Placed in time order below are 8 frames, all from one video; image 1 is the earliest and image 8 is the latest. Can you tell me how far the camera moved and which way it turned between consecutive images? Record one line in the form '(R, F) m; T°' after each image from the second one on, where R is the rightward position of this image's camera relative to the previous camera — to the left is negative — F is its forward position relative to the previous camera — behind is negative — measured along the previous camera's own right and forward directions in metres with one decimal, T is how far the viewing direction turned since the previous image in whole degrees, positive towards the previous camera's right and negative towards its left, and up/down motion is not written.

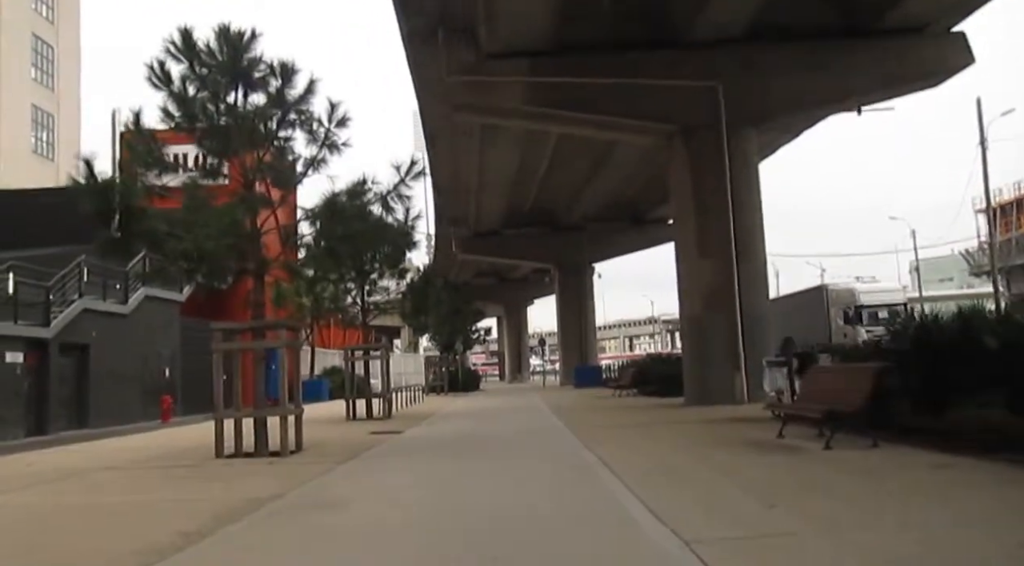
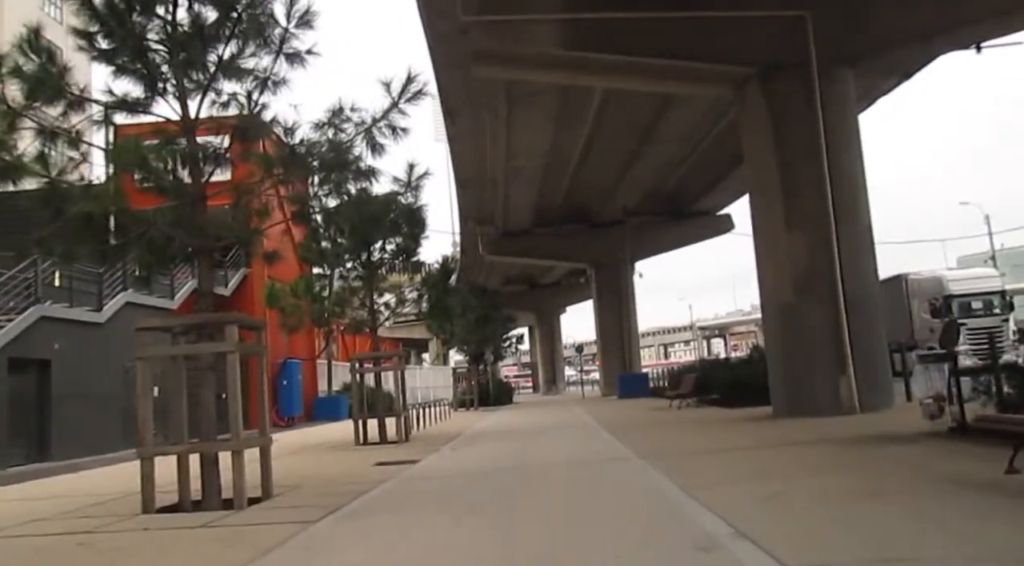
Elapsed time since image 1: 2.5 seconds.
(-0.2, +3.8) m; -2°
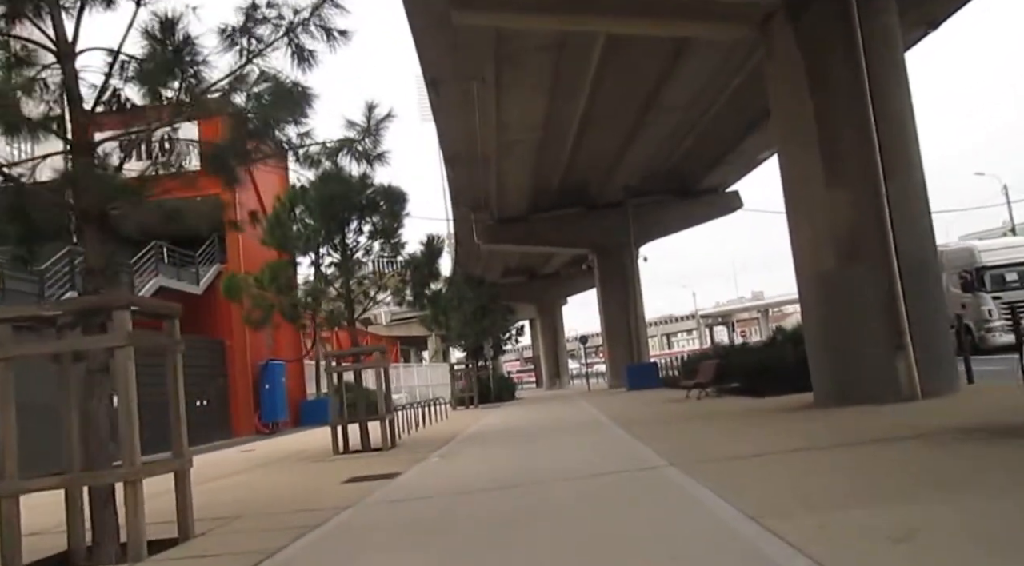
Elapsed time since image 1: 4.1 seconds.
(+0.1, +2.3) m; 0°
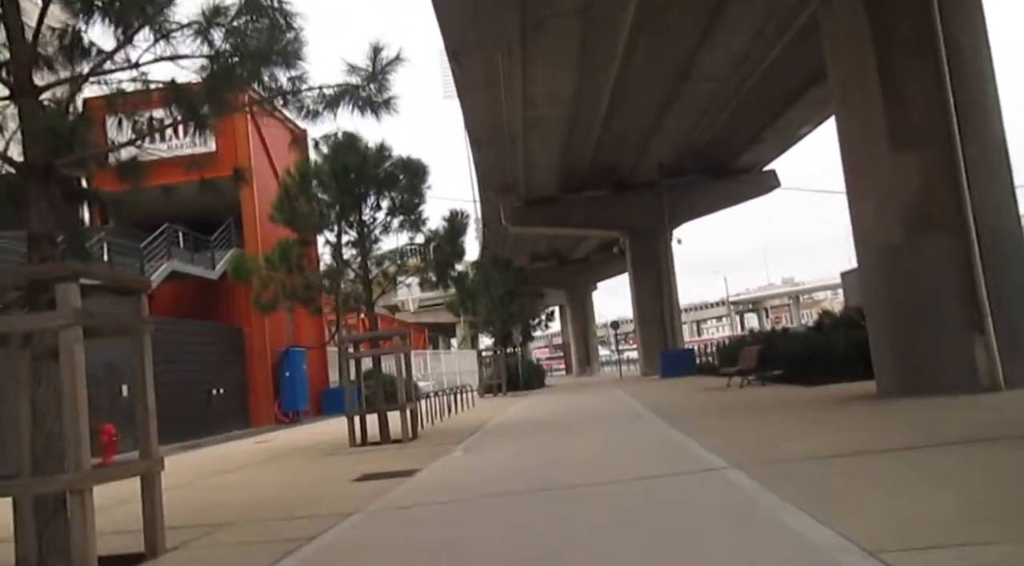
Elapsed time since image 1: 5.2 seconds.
(0.0, +1.2) m; -2°
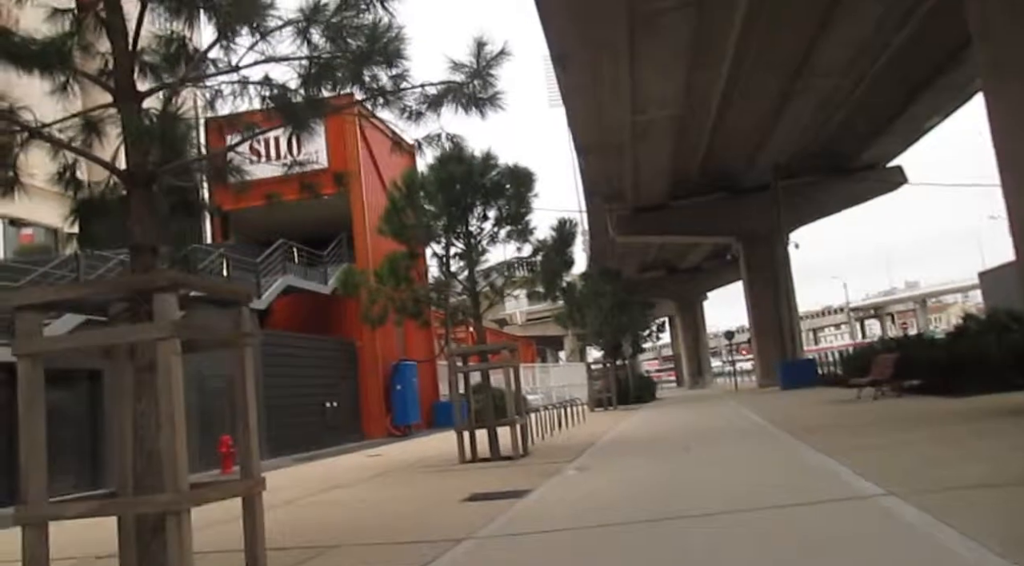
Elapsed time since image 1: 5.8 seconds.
(-0.1, +0.5) m; -7°
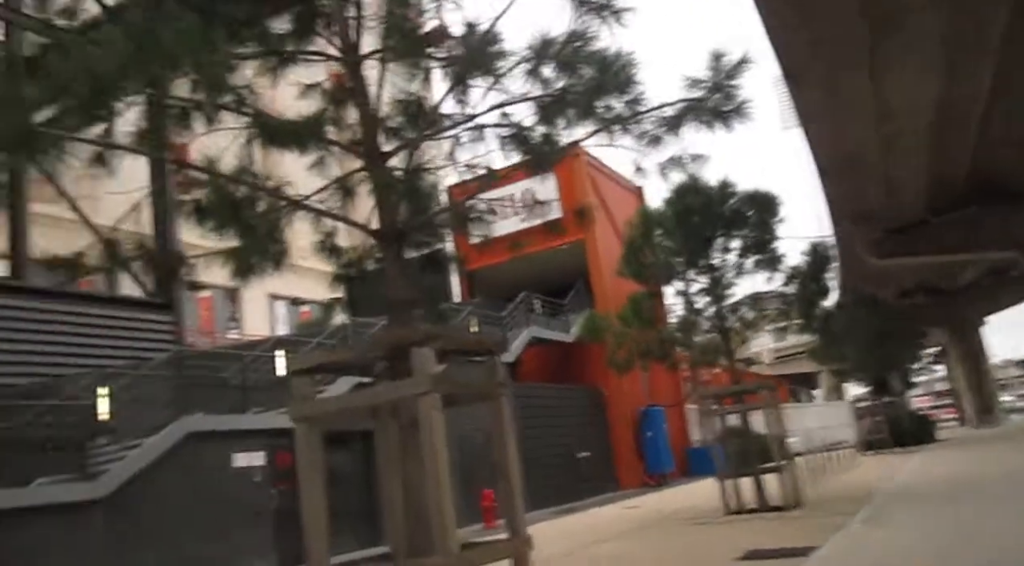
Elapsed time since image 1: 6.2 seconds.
(-0.2, +0.4) m; -16°
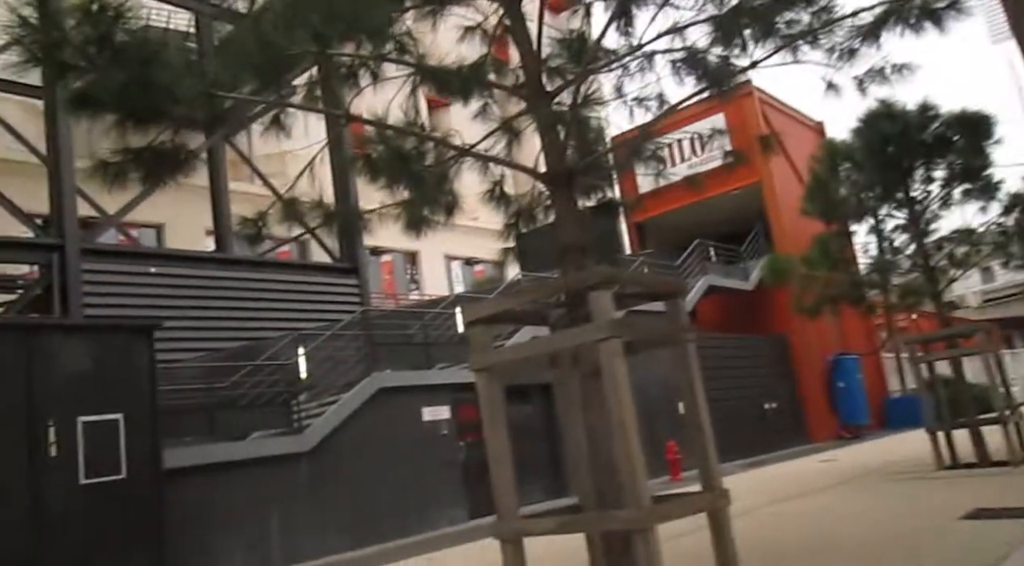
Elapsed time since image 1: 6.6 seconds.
(-0.1, +0.3) m; -12°
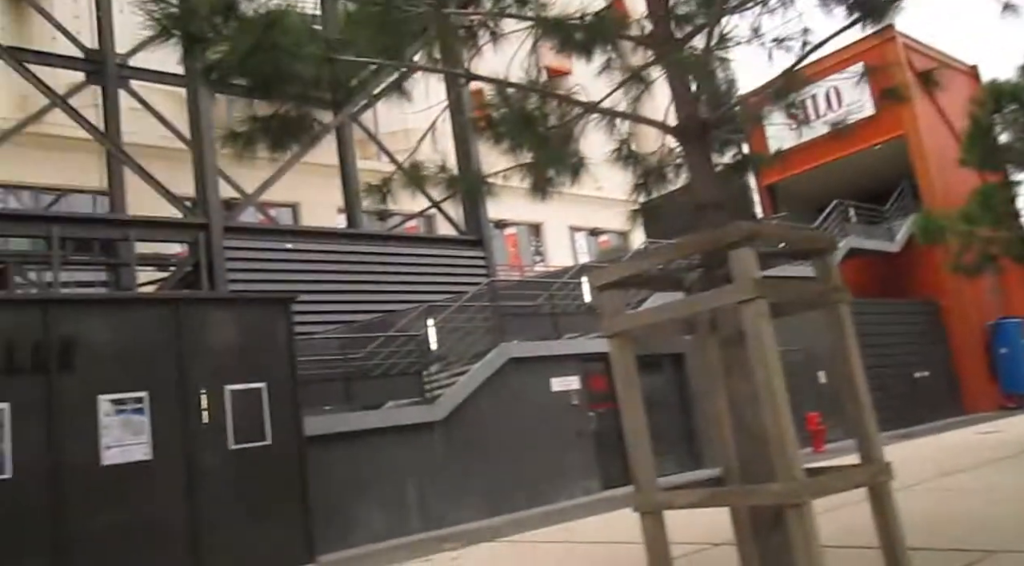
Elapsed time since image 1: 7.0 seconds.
(0.0, +0.2) m; -9°
